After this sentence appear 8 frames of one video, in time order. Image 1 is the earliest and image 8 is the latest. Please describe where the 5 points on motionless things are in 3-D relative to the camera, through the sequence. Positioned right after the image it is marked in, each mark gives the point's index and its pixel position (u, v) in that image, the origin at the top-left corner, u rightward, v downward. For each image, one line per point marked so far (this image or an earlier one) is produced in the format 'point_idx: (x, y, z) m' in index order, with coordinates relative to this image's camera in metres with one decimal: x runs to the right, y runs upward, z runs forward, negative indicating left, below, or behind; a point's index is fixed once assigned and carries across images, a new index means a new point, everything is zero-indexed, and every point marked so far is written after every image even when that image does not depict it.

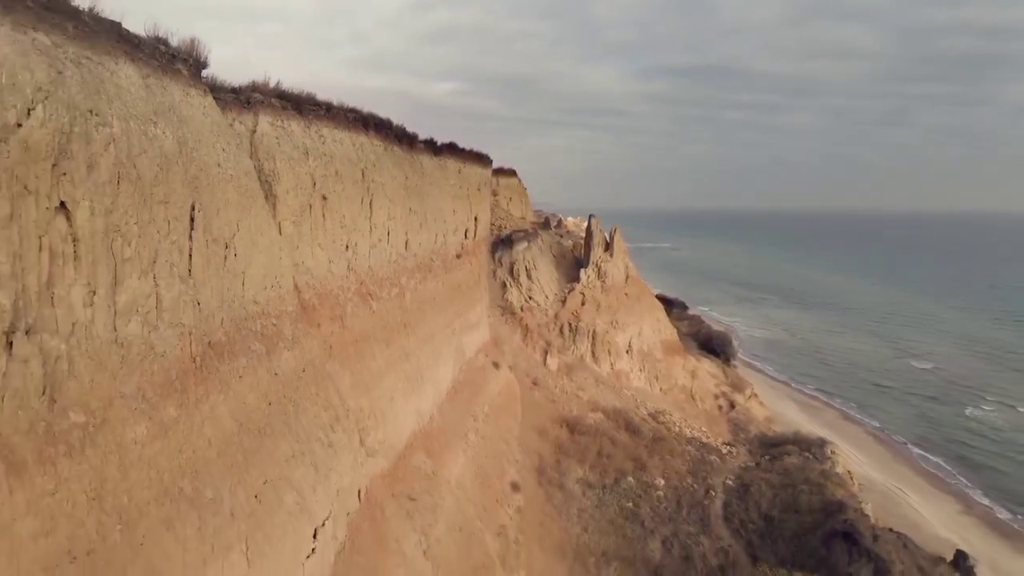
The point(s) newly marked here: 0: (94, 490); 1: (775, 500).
0: (-2.4, -1.1, +3.4) m
1: (+6.1, -4.9, +13.3) m
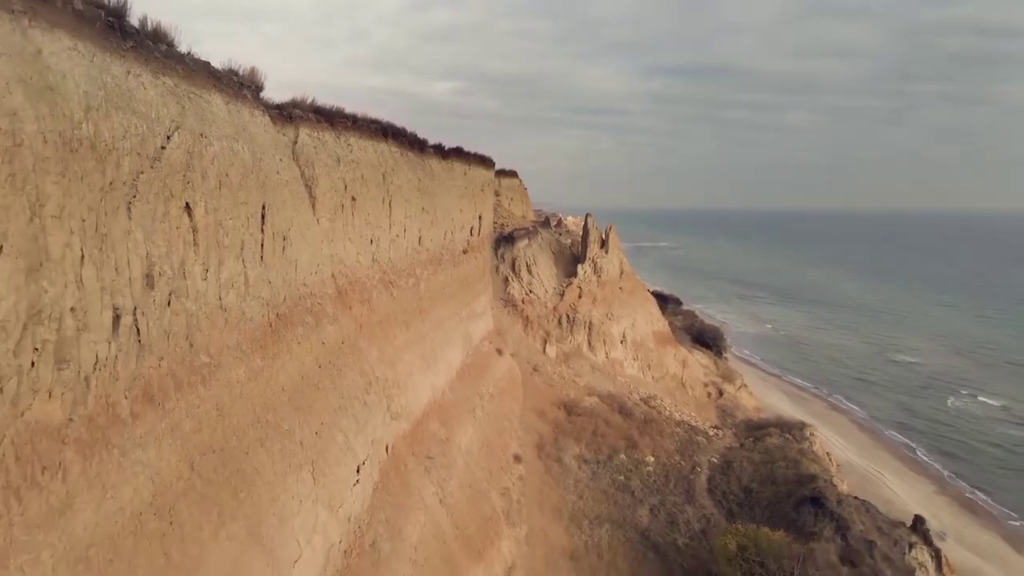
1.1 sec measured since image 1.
0: (-2.3, -0.9, +4.7) m
1: (+6.1, -4.7, +14.6) m
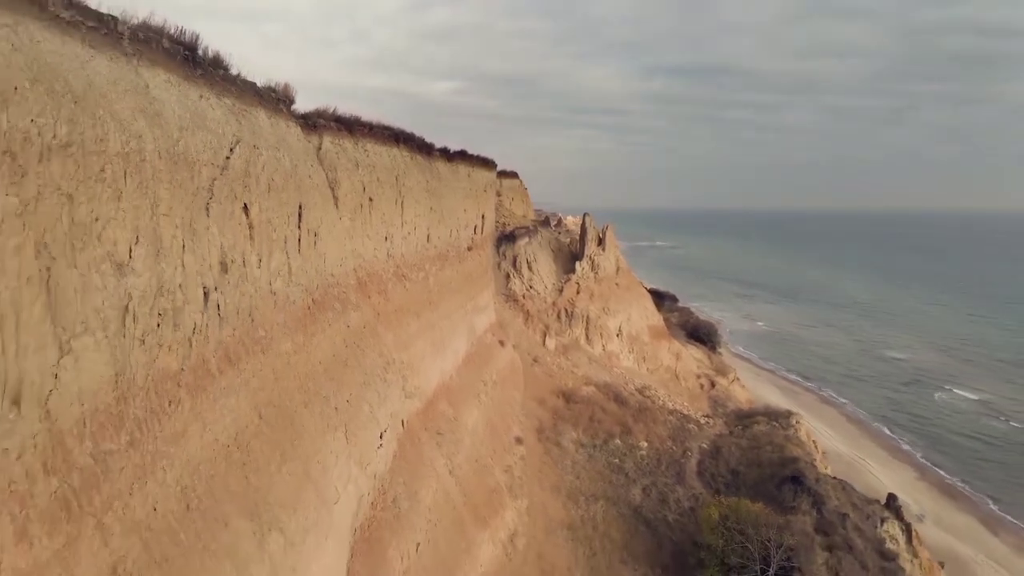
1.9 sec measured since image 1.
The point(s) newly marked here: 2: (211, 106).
0: (-2.3, -0.8, +5.7) m
1: (+6.2, -4.6, +15.6) m
2: (-2.9, +1.7, +5.6) m
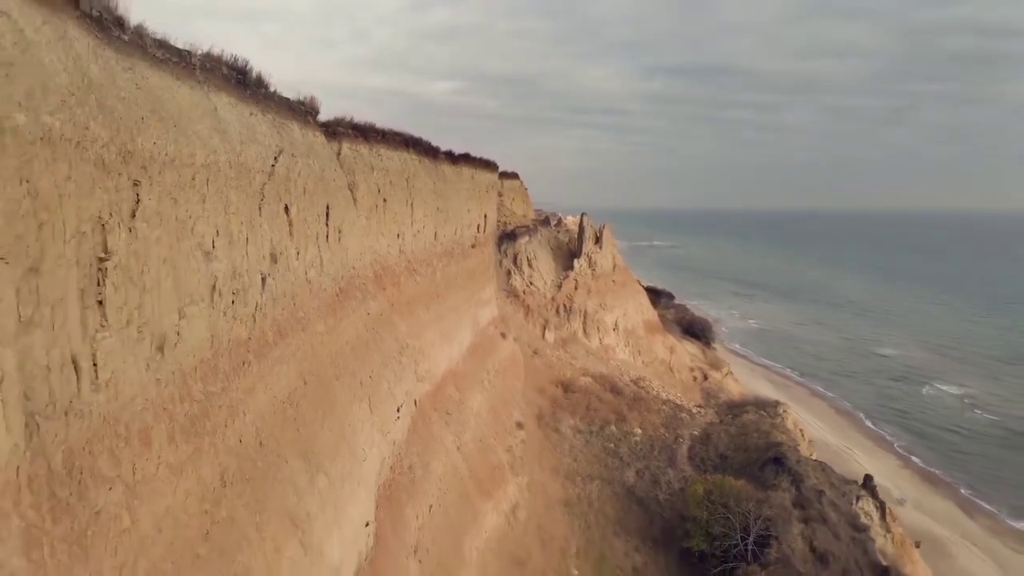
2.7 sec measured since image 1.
0: (-2.3, -0.7, +6.7) m
1: (+6.2, -4.4, +16.6) m
2: (-2.8, +1.9, +6.6) m
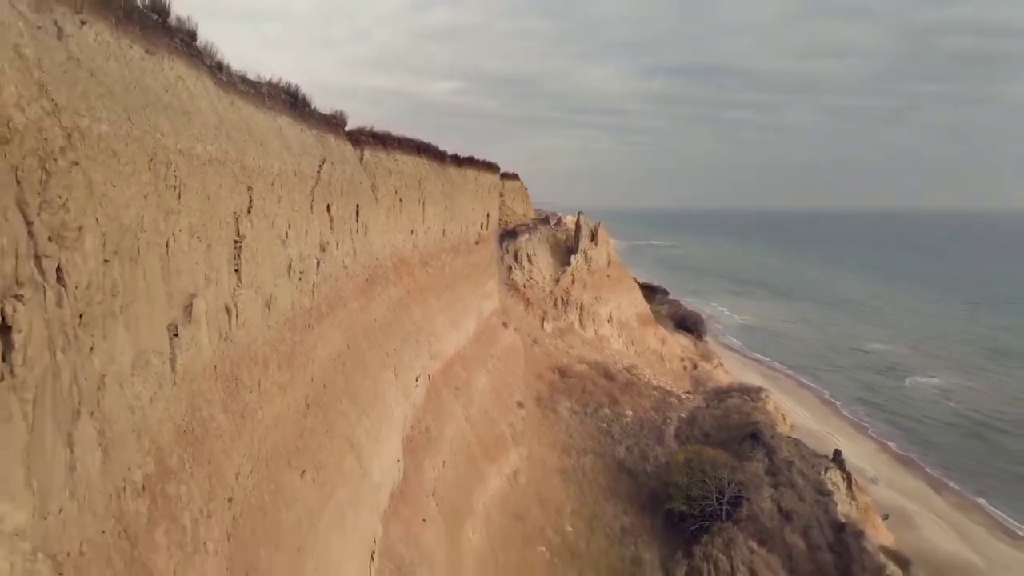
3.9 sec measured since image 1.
0: (-2.2, -0.4, +8.2) m
1: (+6.2, -4.2, +18.1) m
2: (-2.8, +2.1, +8.1) m
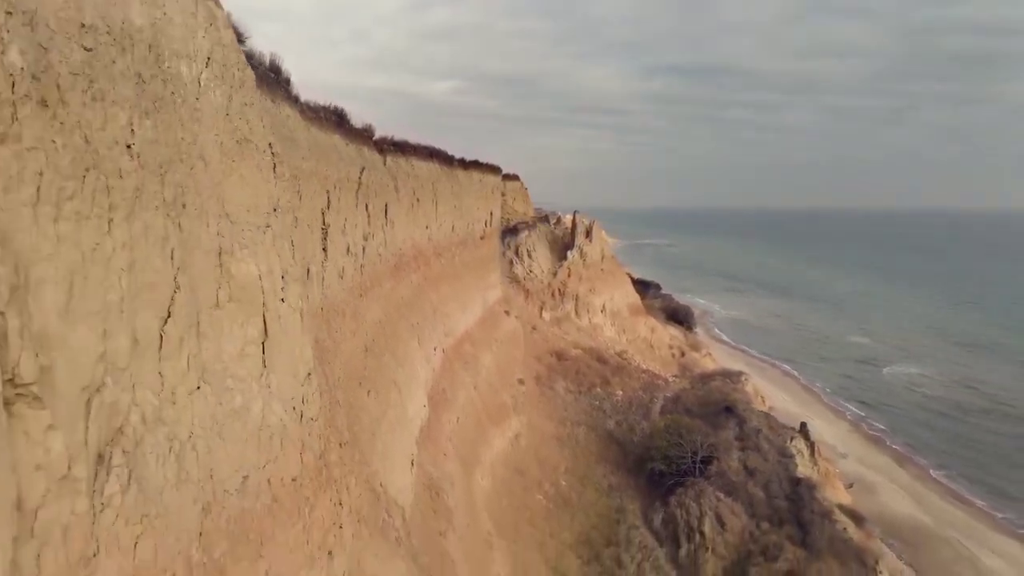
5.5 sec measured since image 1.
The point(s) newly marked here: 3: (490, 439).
0: (-2.2, -0.1, +10.2) m
1: (+6.3, -3.9, +20.0) m
2: (-2.7, +2.4, +10.1) m
3: (-0.5, -3.5, +13.7) m
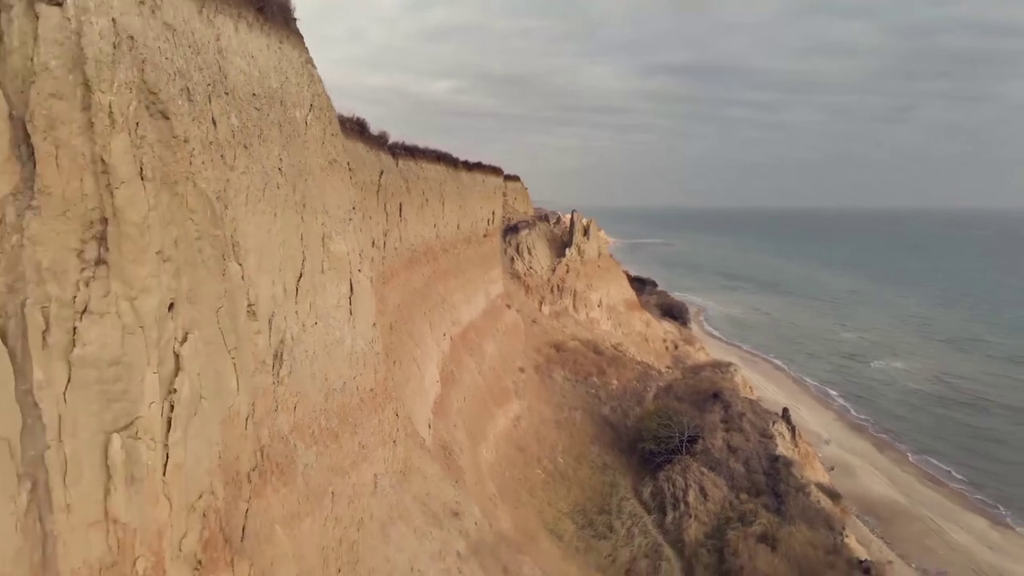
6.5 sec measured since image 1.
0: (-2.1, 0.0, +11.4) m
1: (+6.3, -3.7, +21.3) m
2: (-2.7, +2.6, +11.4) m
3: (-0.5, -3.3, +14.9) m
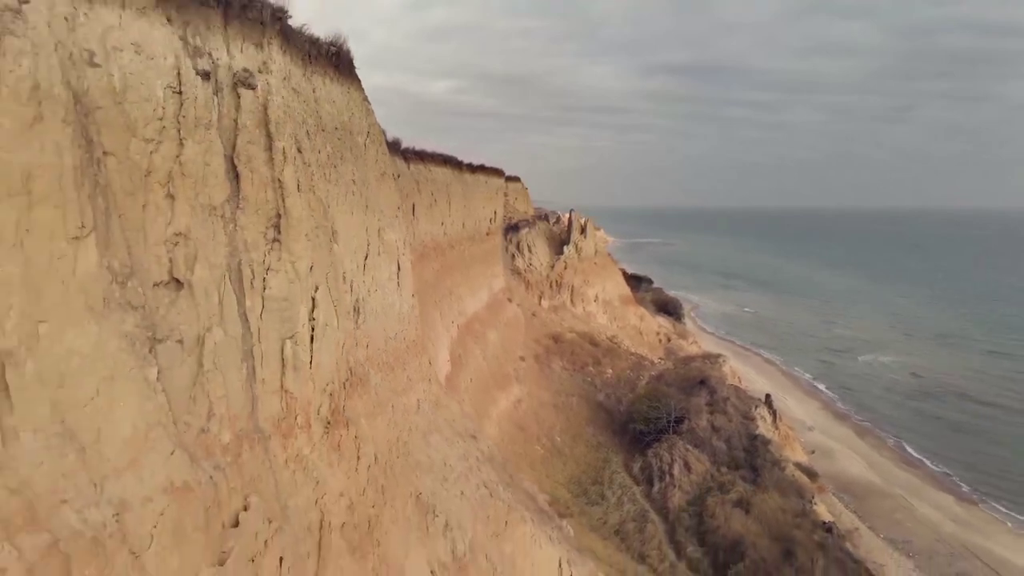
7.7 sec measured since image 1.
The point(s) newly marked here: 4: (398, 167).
0: (-2.1, +0.2, +12.9) m
1: (+6.4, -3.5, +22.8) m
2: (-2.7, +2.8, +12.8) m
3: (-0.4, -3.1, +16.4) m
4: (-2.6, +2.8, +13.3) m
